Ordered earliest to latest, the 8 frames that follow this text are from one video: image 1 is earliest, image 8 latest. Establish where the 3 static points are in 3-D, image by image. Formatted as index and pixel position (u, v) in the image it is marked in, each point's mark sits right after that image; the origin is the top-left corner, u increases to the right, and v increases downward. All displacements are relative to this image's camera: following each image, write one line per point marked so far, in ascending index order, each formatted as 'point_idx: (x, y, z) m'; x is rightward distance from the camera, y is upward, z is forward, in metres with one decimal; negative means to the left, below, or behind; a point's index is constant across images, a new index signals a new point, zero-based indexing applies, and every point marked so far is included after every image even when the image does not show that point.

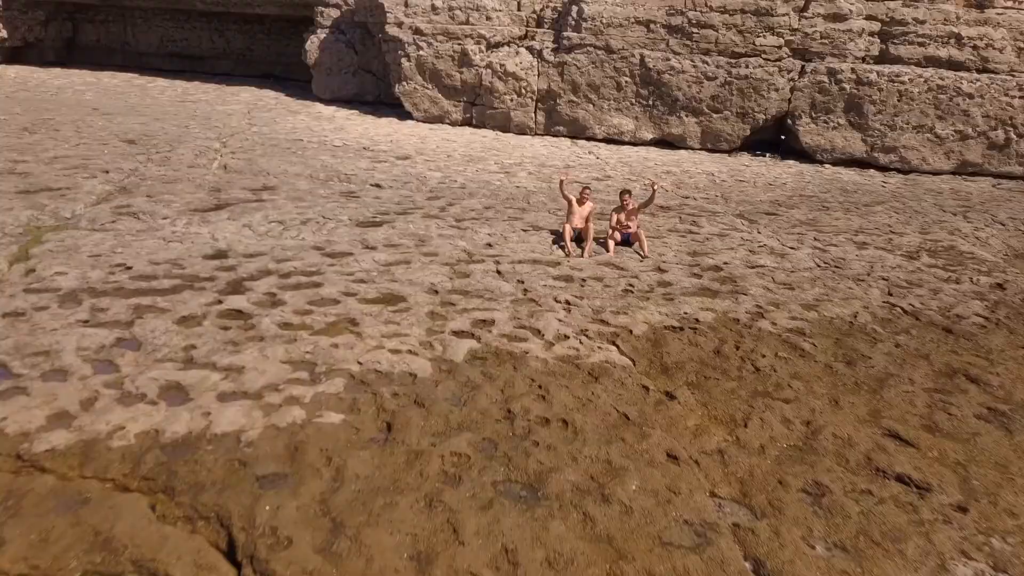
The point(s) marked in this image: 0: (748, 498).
0: (+0.6, -0.5, +2.0) m
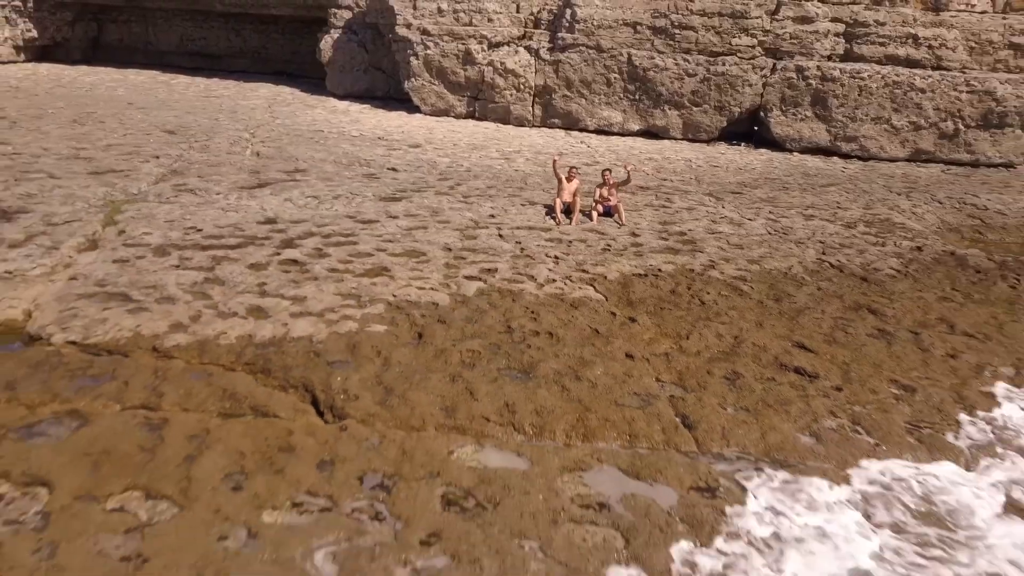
0: (+0.6, -0.3, +2.8) m
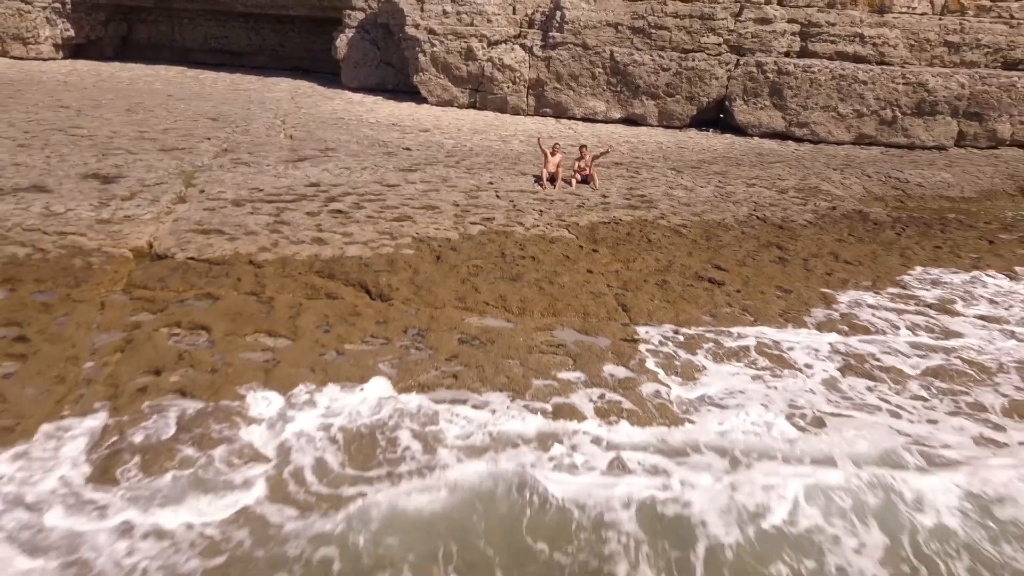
0: (+0.5, 0.0, +3.9) m
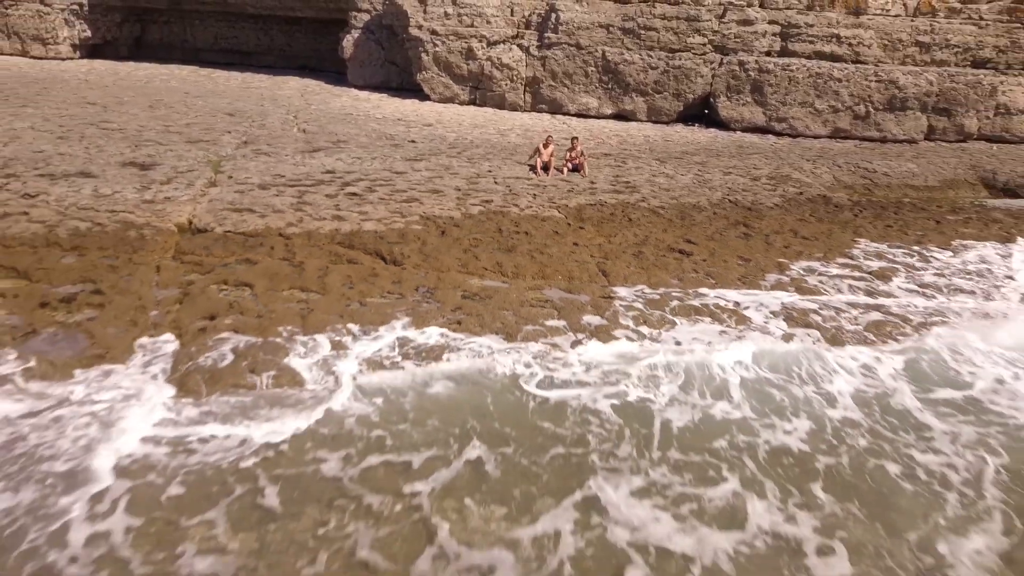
0: (+0.5, +0.2, +4.5) m
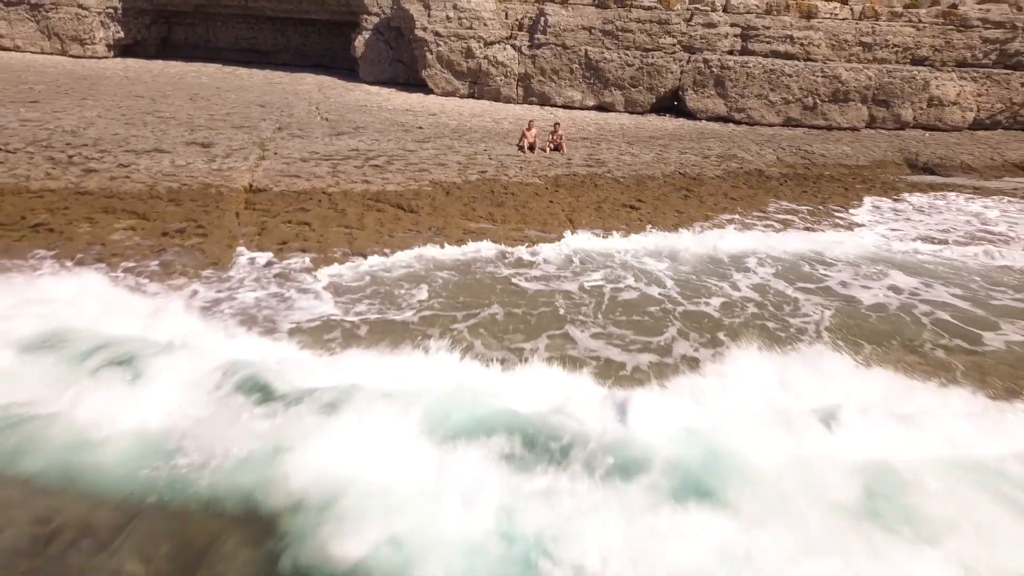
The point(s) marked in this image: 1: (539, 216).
0: (+0.4, +0.6, +5.9) m
1: (+0.2, +0.5, +5.7) m
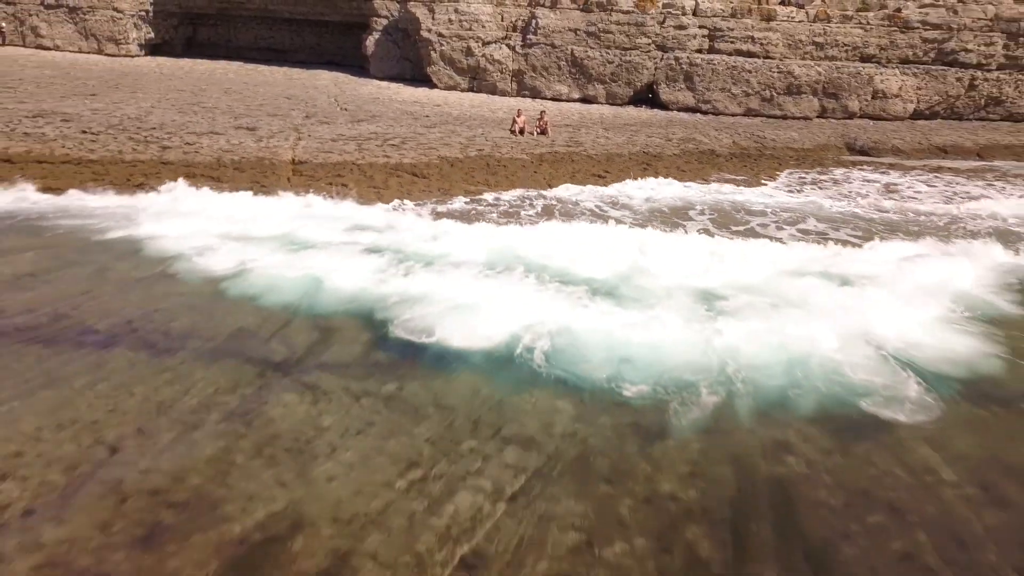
0: (+0.4, +1.0, +7.4) m
1: (+0.1, +0.9, +7.2) m
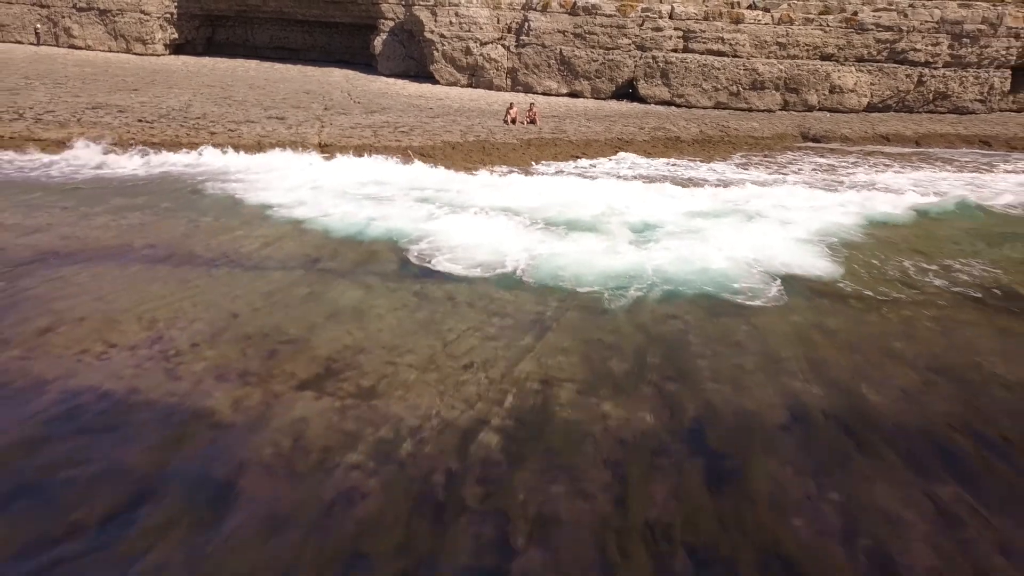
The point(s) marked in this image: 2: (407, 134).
0: (+0.3, +1.4, +8.8) m
1: (0.0, +1.3, +8.6) m
2: (-1.2, +1.8, +9.4) m
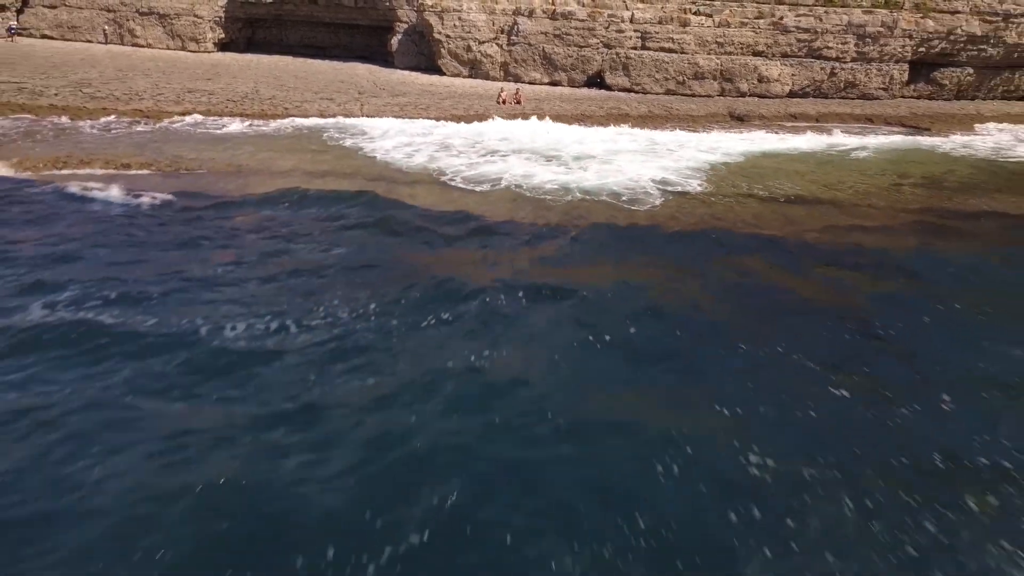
0: (+0.1, +2.4, +12.2) m
1: (-0.1, +2.3, +12.0) m
2: (-1.4, +2.8, +12.9) m
